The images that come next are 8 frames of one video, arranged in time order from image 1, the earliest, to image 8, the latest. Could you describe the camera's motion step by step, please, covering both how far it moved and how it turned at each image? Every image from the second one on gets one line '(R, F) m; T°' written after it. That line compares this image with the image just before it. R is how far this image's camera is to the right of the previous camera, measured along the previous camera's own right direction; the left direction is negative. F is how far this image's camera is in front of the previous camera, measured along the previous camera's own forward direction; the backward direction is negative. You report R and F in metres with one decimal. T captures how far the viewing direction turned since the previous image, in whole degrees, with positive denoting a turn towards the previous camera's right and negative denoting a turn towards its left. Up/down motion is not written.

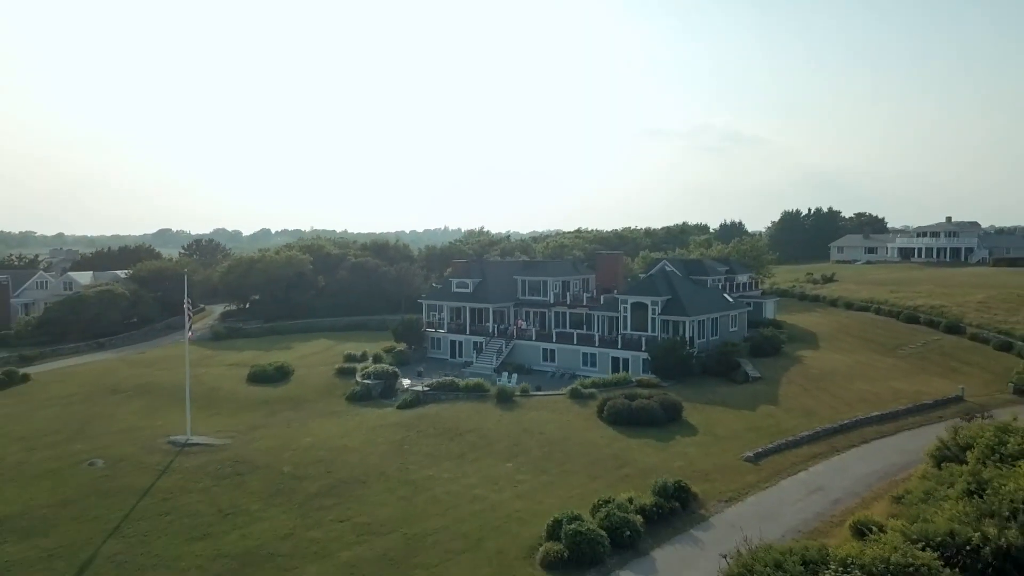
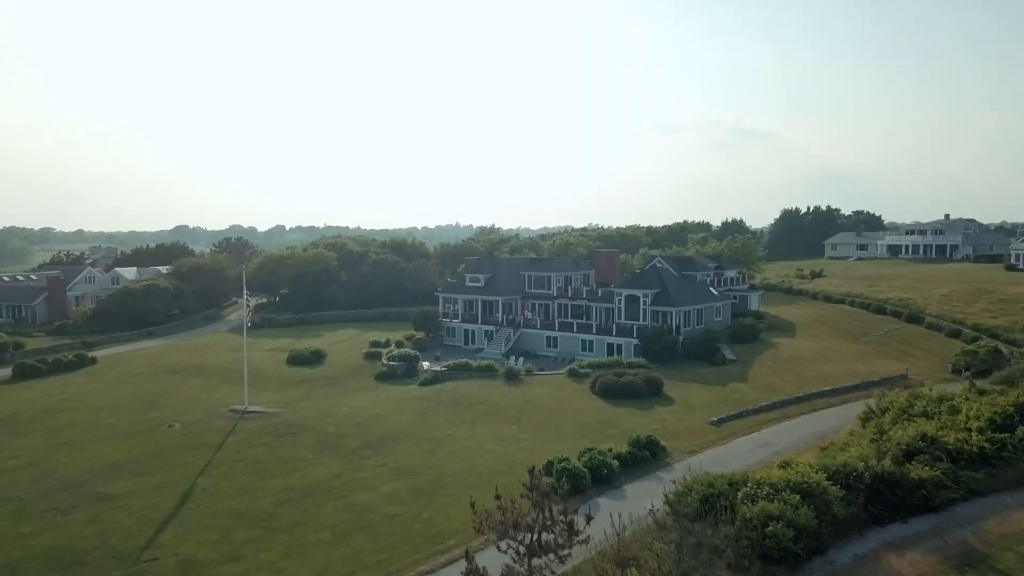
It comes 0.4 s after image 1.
(+0.1, -2.9) m; -1°
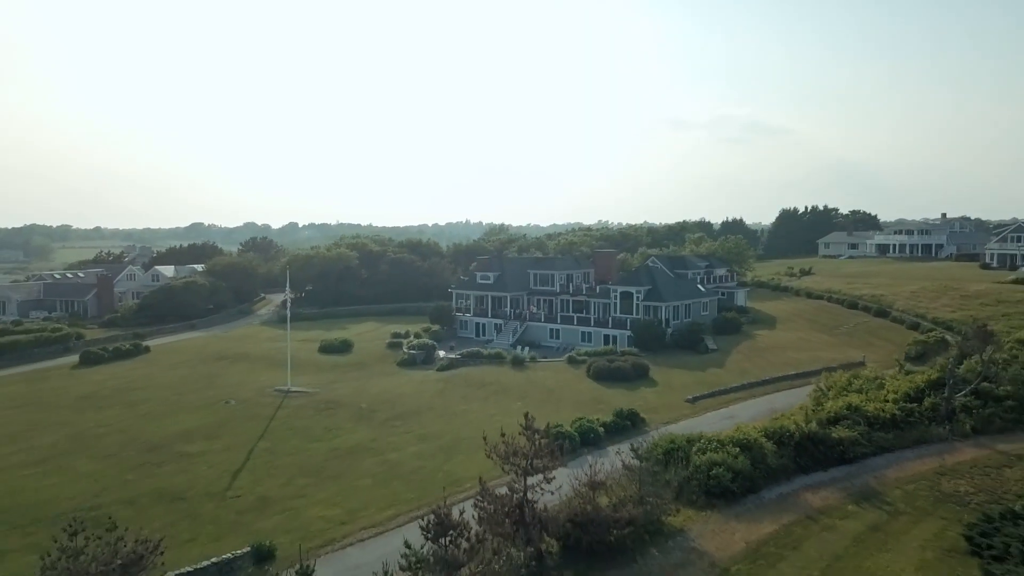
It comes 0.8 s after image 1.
(+0.1, -3.0) m; -1°
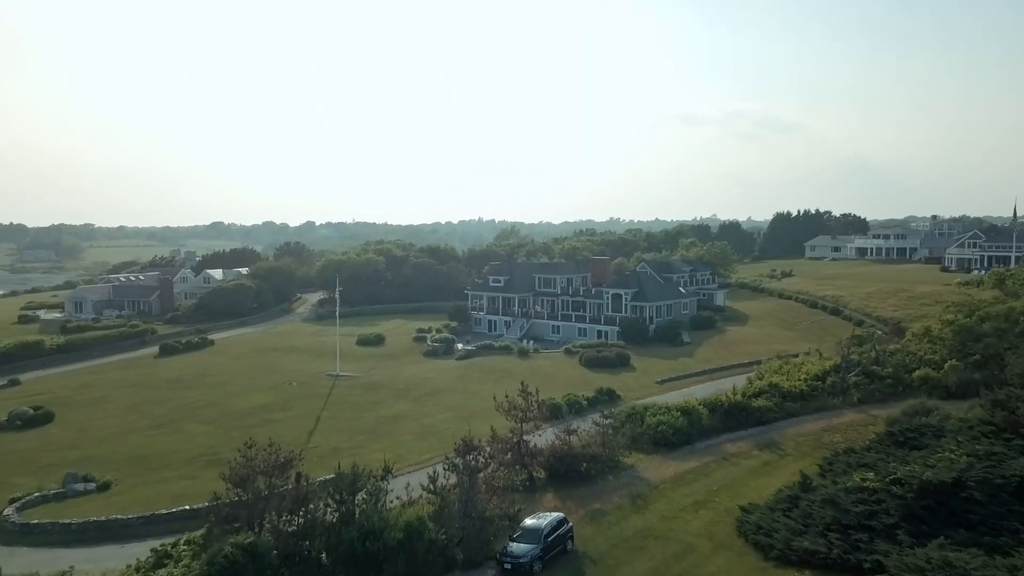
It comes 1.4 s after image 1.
(+0.2, -5.0) m; -1°
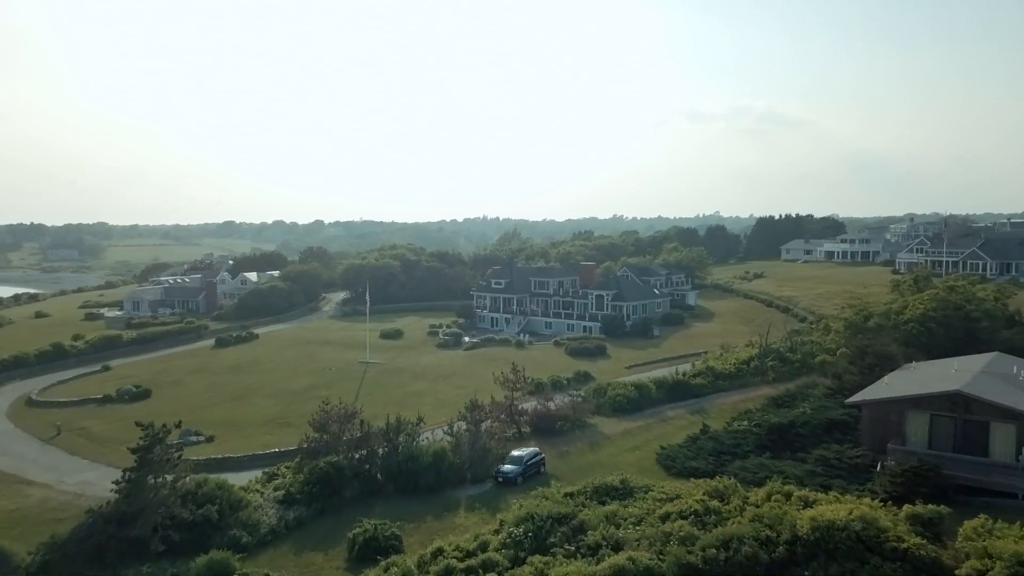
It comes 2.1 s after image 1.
(+0.3, -6.0) m; 0°
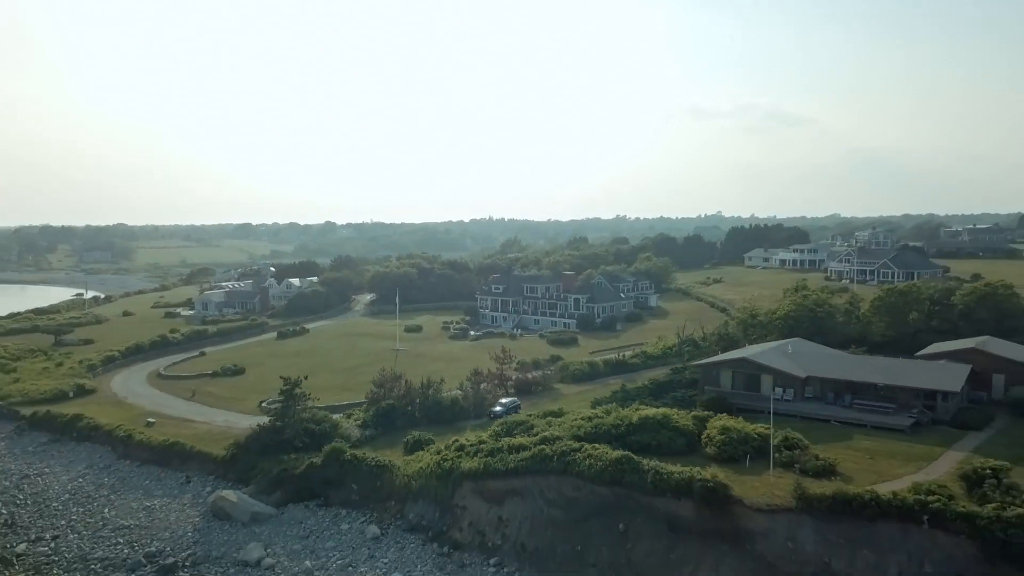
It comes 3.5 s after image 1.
(+0.7, -10.7) m; 0°
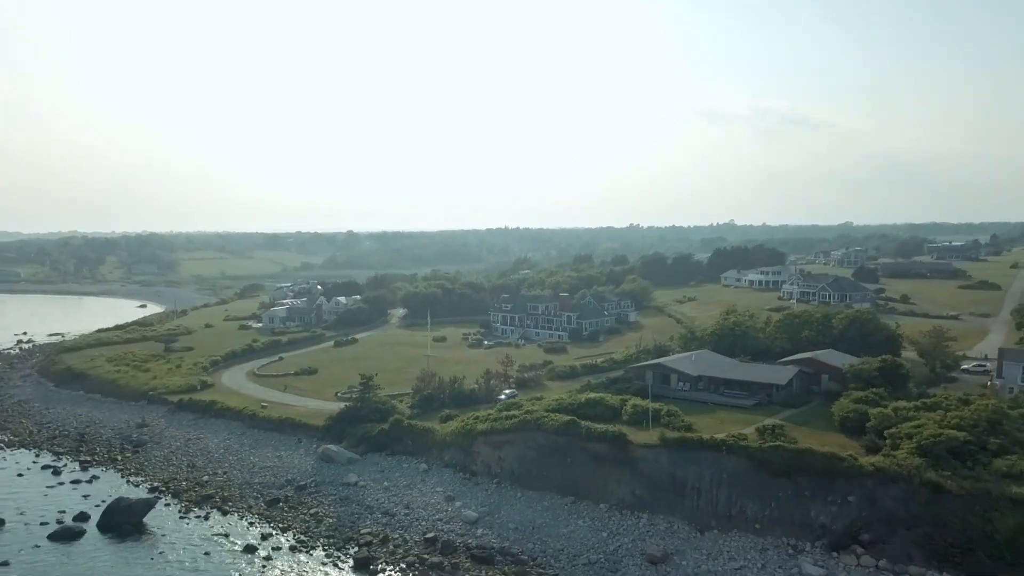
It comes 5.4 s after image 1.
(+0.9, -13.2) m; -1°
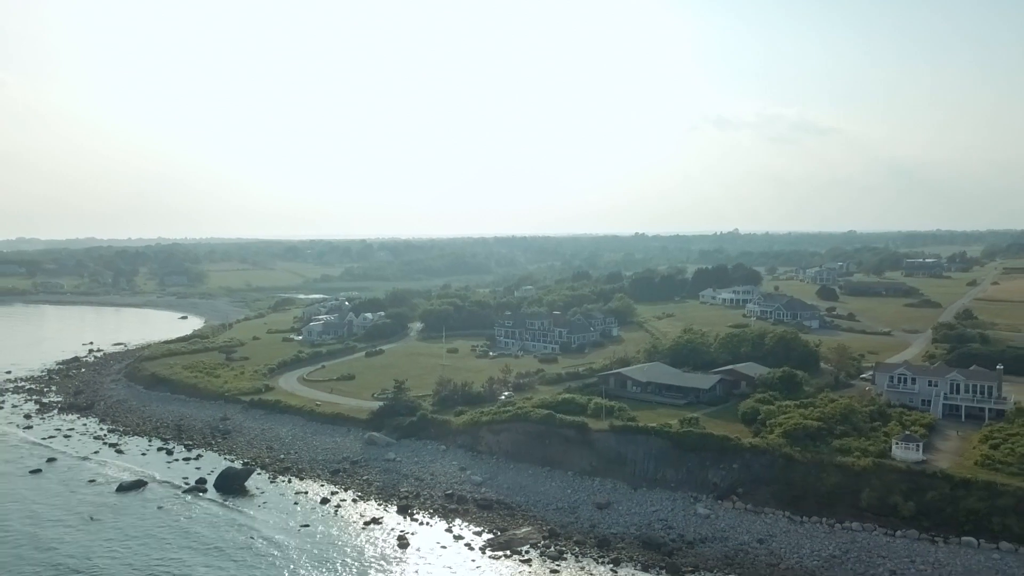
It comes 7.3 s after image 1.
(+0.7, -12.4) m; -1°
